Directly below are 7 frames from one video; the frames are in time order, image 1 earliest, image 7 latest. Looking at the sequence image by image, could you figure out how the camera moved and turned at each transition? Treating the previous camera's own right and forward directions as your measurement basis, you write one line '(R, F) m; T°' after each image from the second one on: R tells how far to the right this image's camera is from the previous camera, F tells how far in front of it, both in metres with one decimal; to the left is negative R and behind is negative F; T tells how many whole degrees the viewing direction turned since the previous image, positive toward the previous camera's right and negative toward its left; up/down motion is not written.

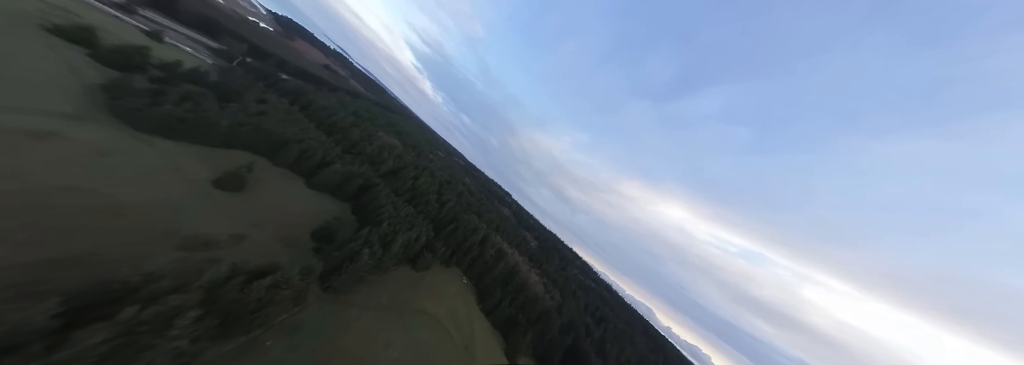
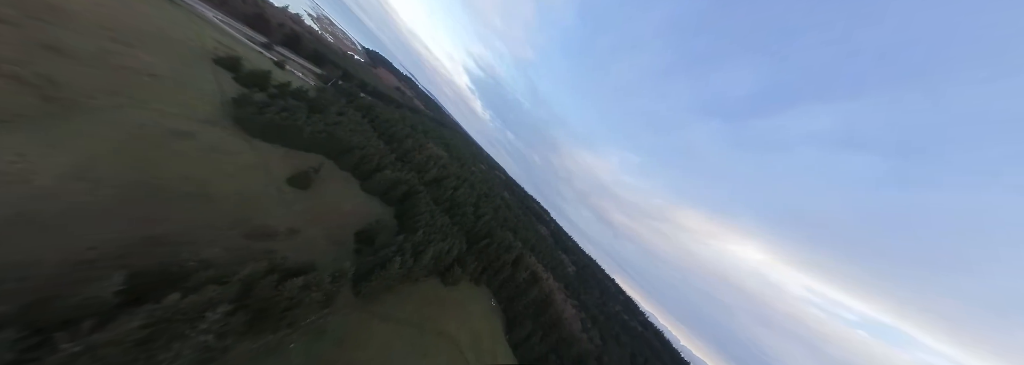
(-0.2, +1.9) m; -11°
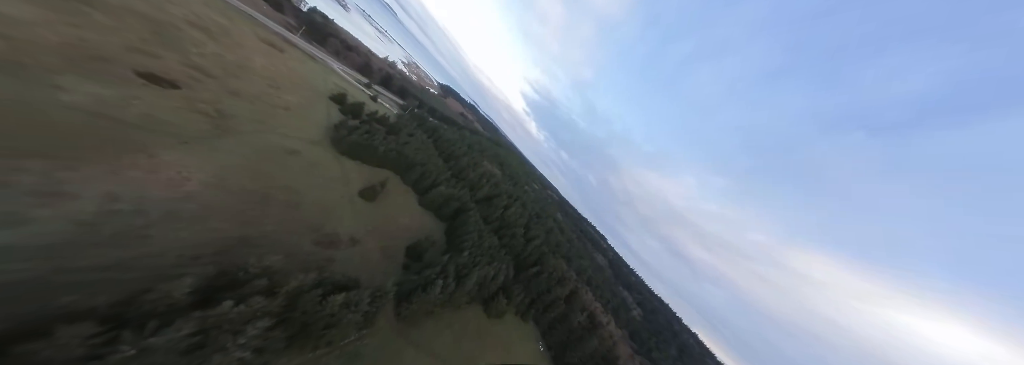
(-0.3, +2.4) m; -14°
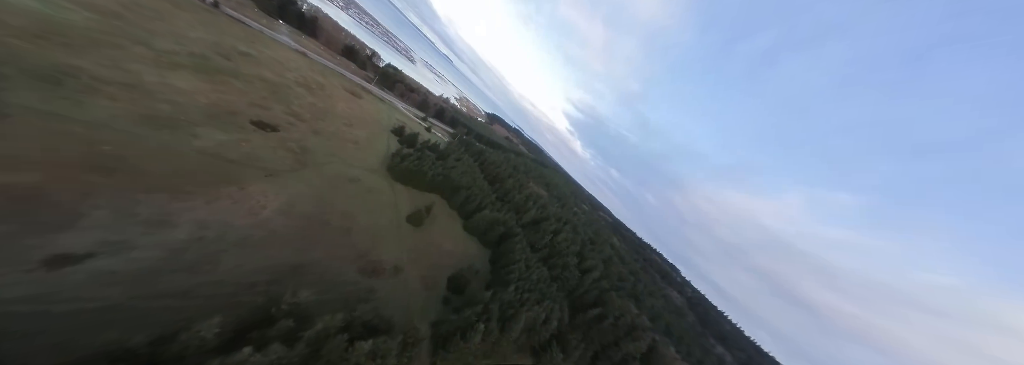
(-0.4, +2.6) m; -12°
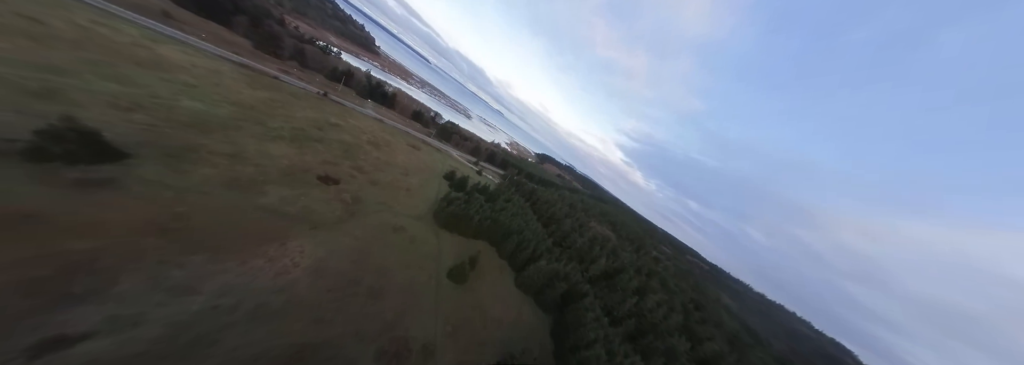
(-0.5, +4.7) m; -14°
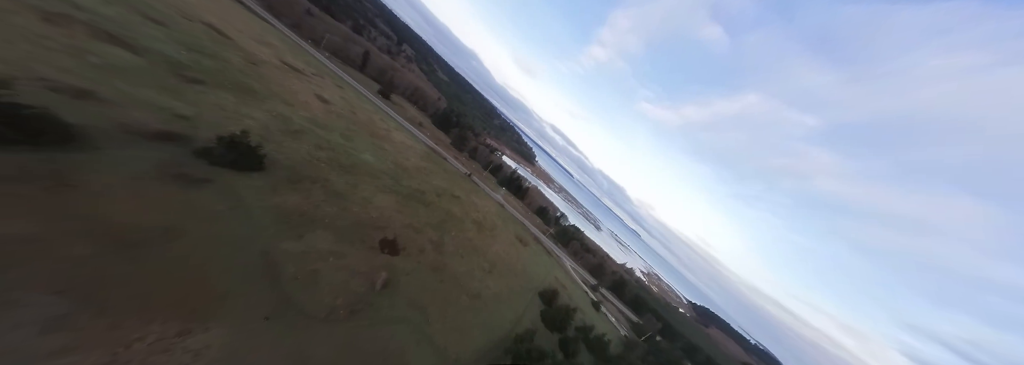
(-1.9, +11.7) m; -37°
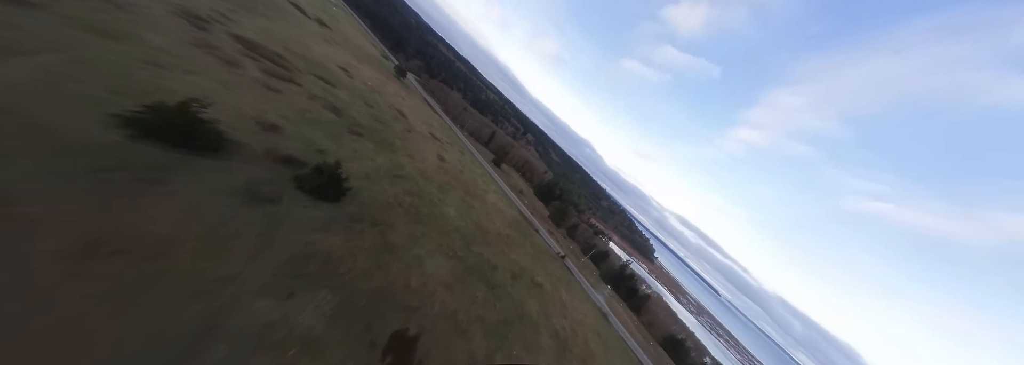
(-0.9, +8.1) m; -29°
